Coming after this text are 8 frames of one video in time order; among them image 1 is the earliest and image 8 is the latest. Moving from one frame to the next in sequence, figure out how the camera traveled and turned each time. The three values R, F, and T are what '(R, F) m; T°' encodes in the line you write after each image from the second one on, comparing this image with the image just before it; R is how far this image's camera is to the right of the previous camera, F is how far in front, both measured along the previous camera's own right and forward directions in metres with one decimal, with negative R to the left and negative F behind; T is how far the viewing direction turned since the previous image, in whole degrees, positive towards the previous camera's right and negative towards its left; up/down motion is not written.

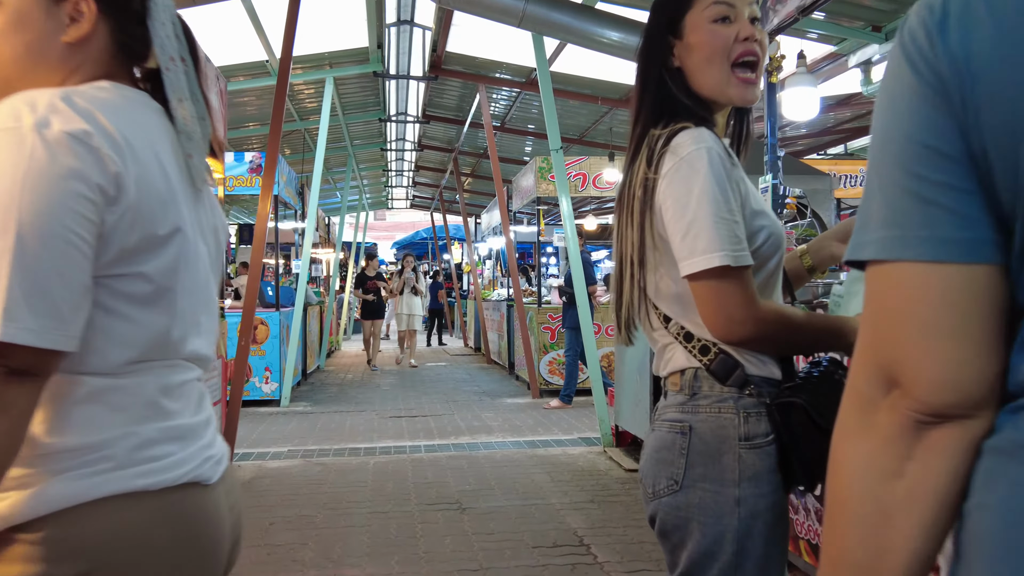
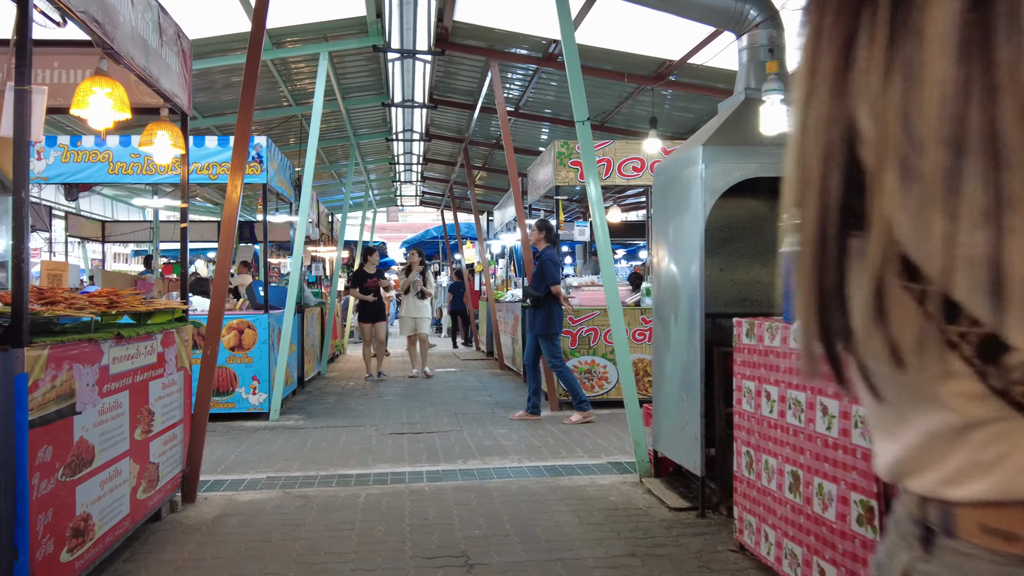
(0.0, +0.8) m; -1°
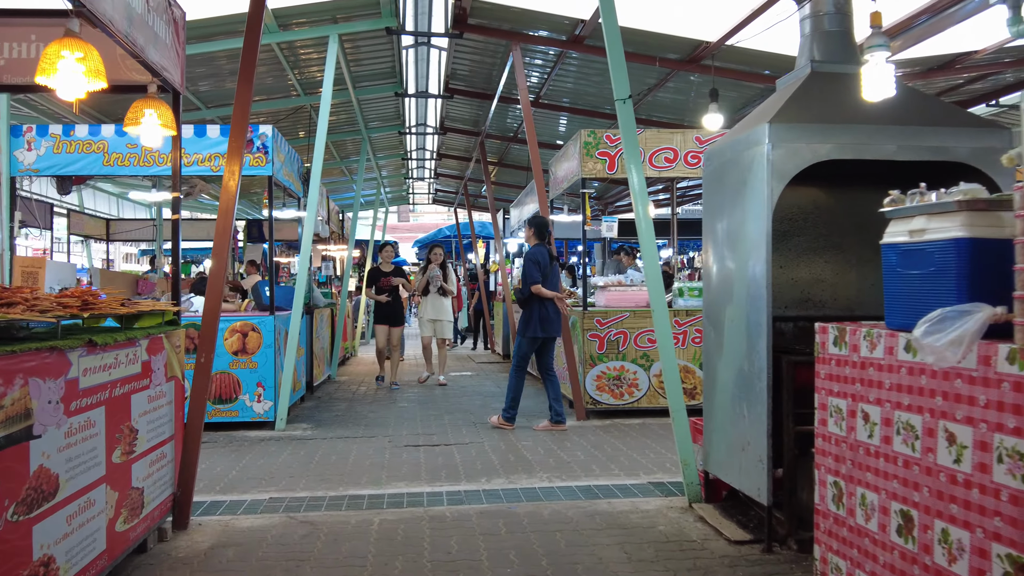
(-0.1, +0.5) m; -1°
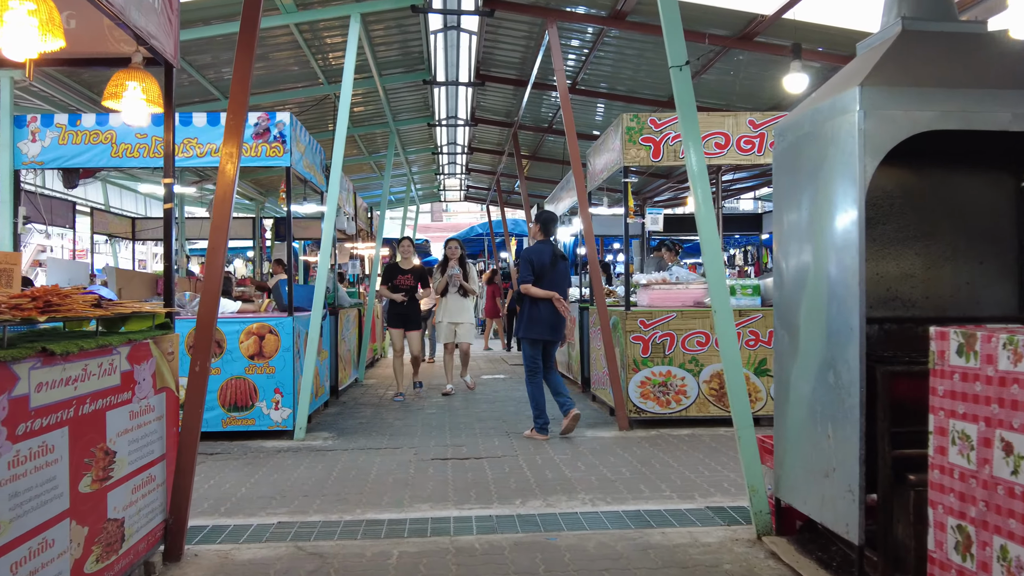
(0.0, +0.5) m; -2°
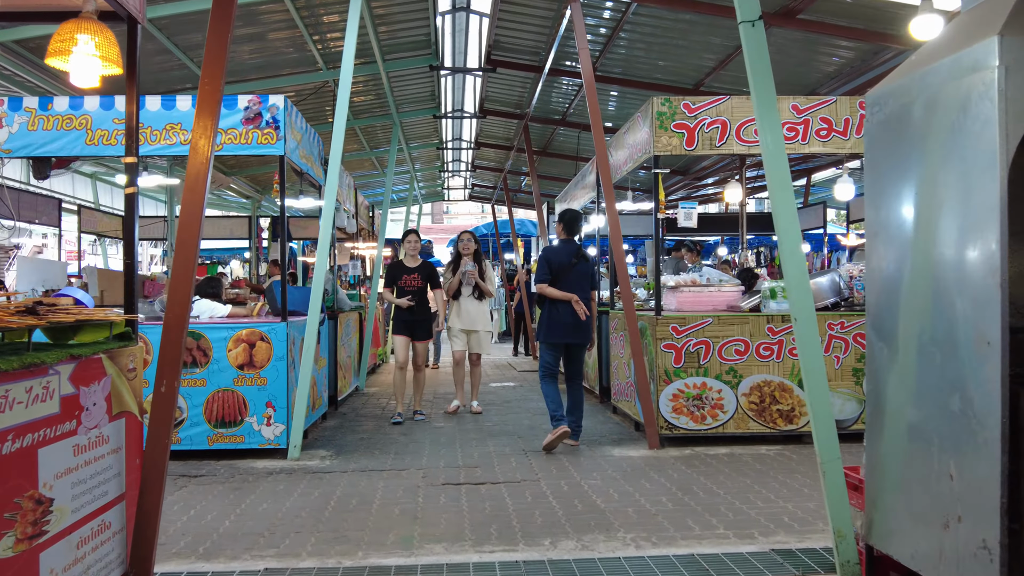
(-0.1, +0.5) m; 0°
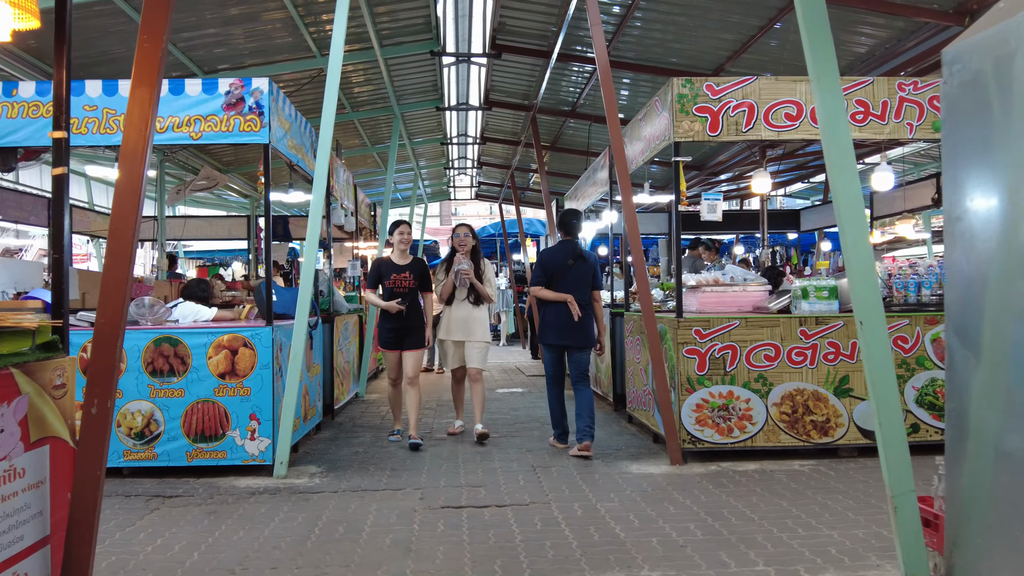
(0.0, +0.4) m; -1°
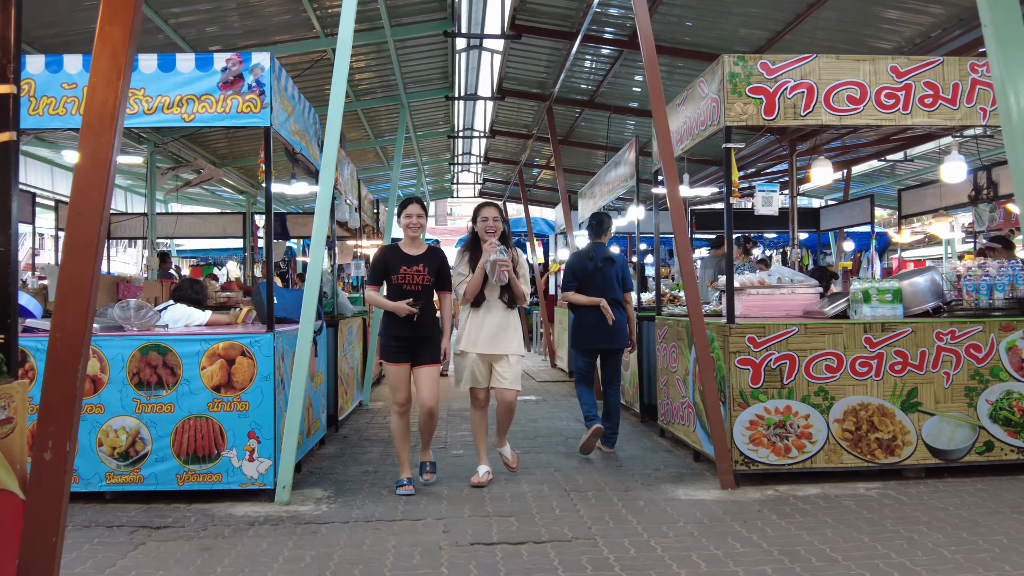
(-0.2, +0.5) m; 0°
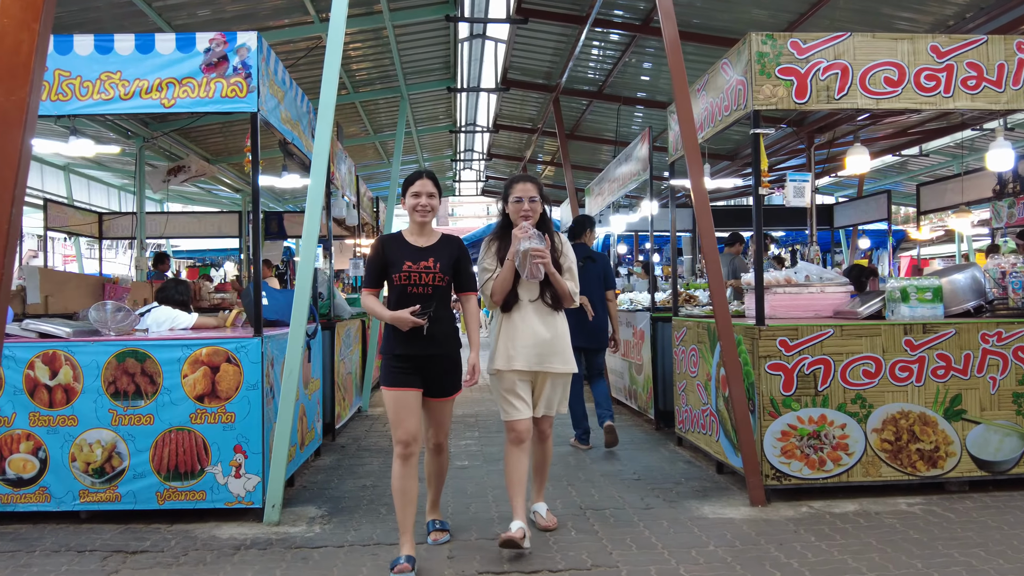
(0.0, +0.3) m; 0°
